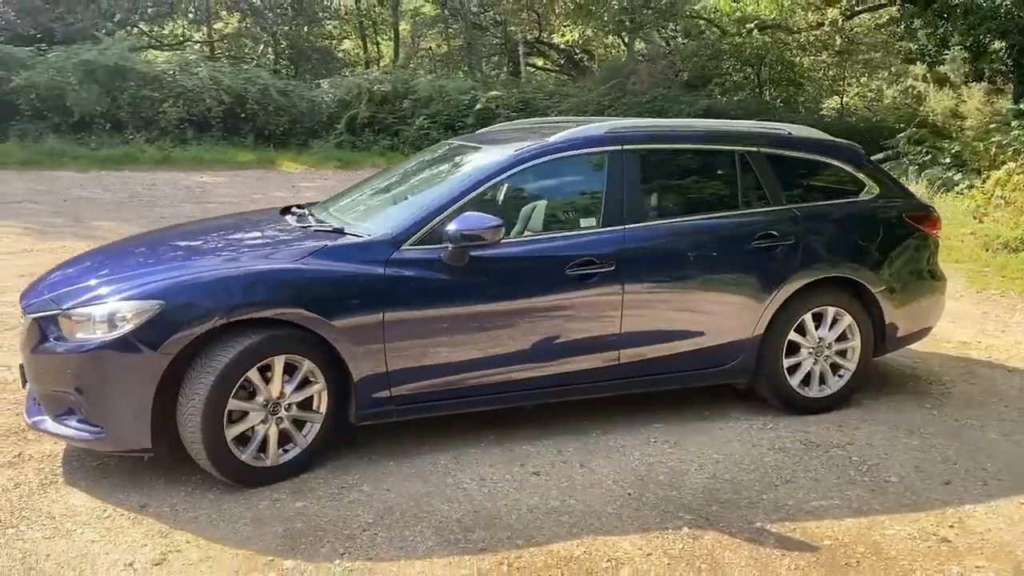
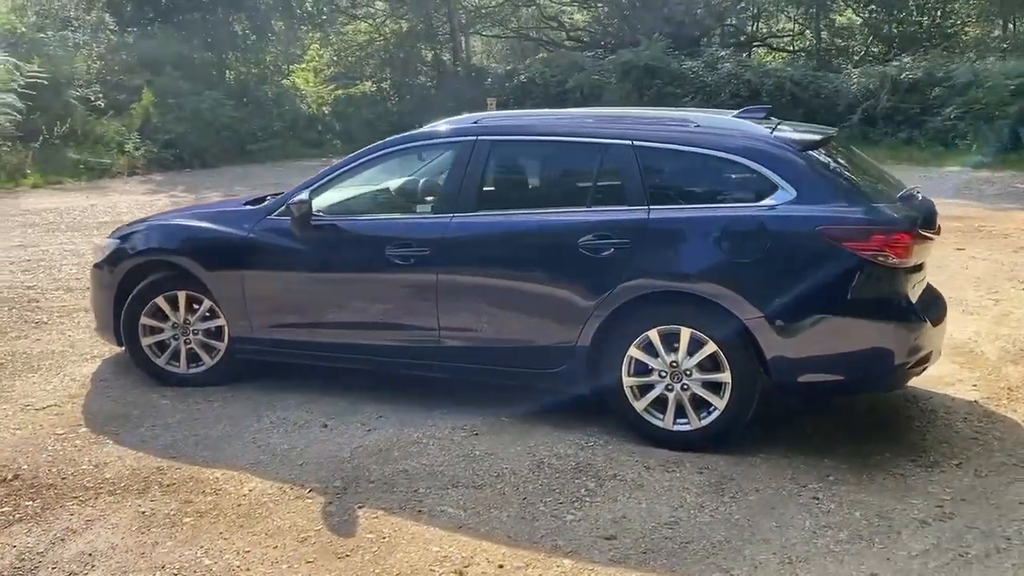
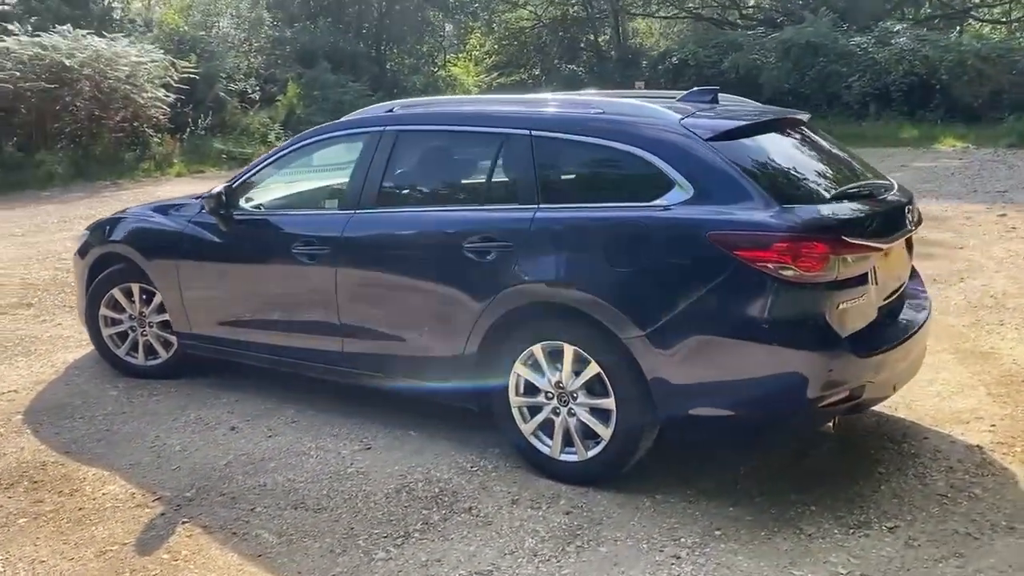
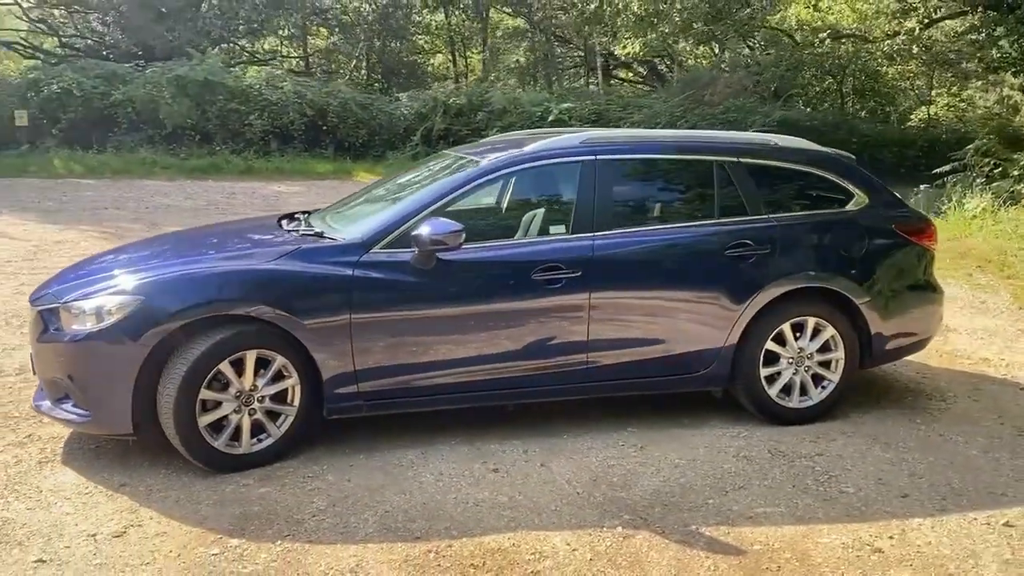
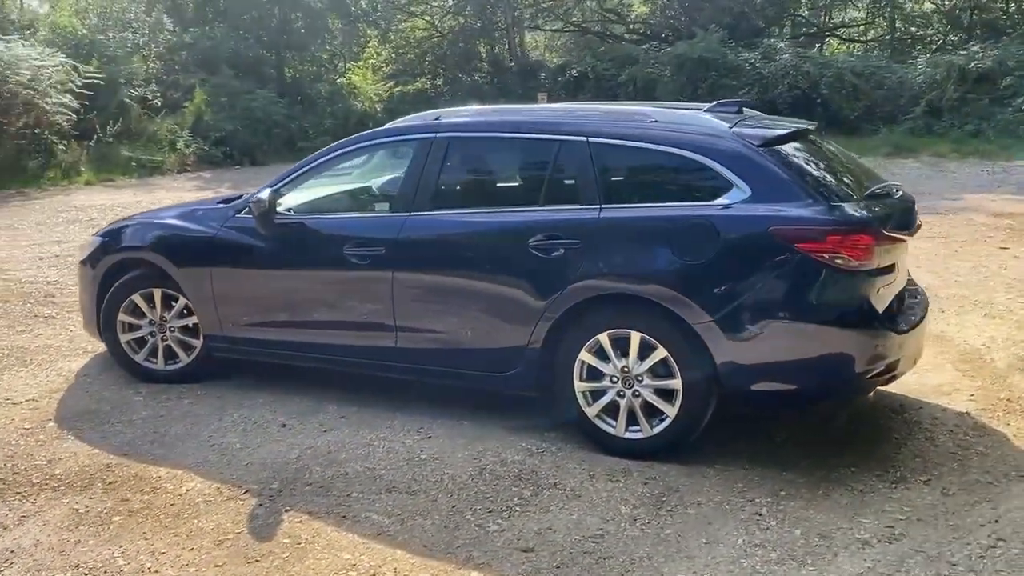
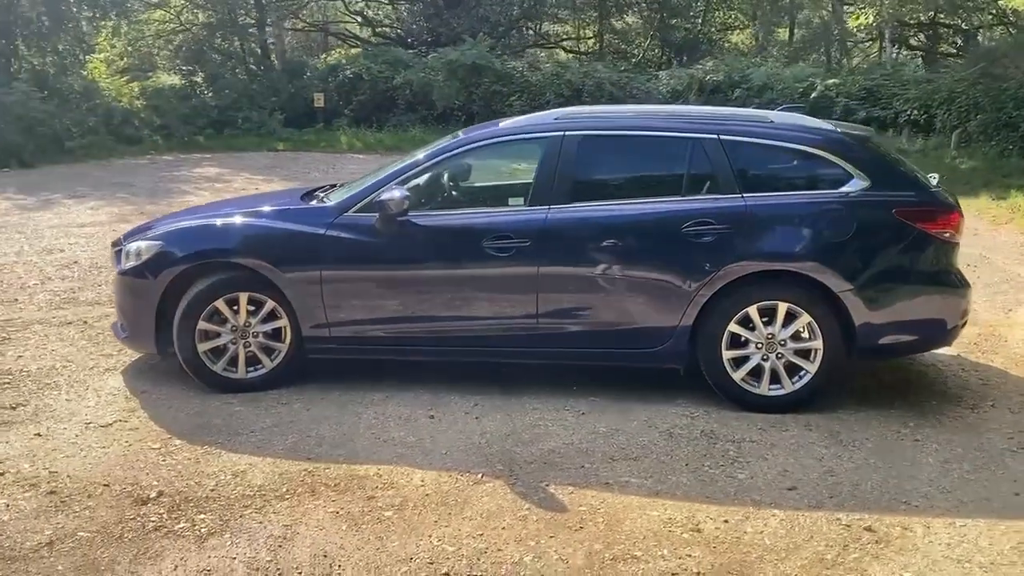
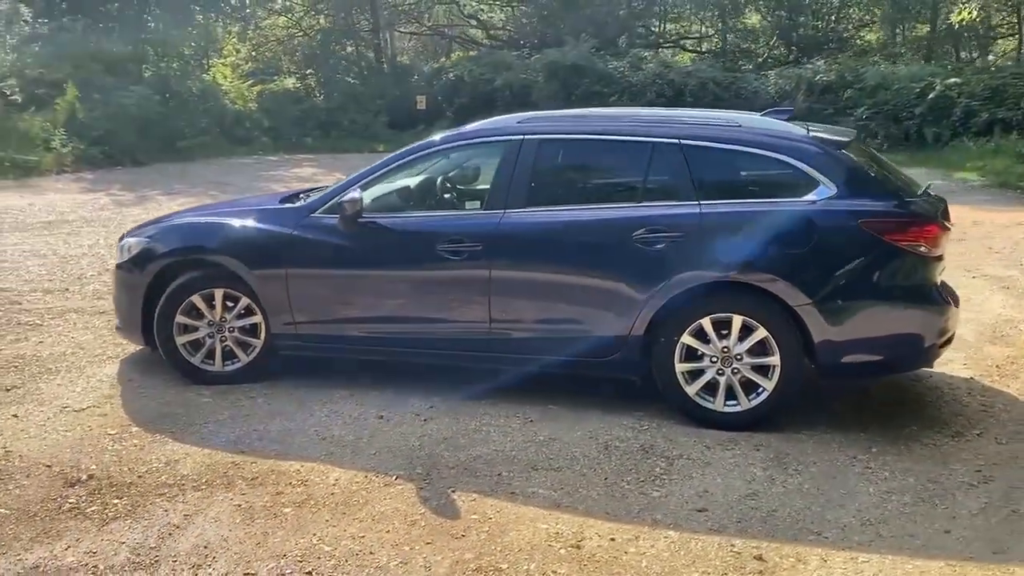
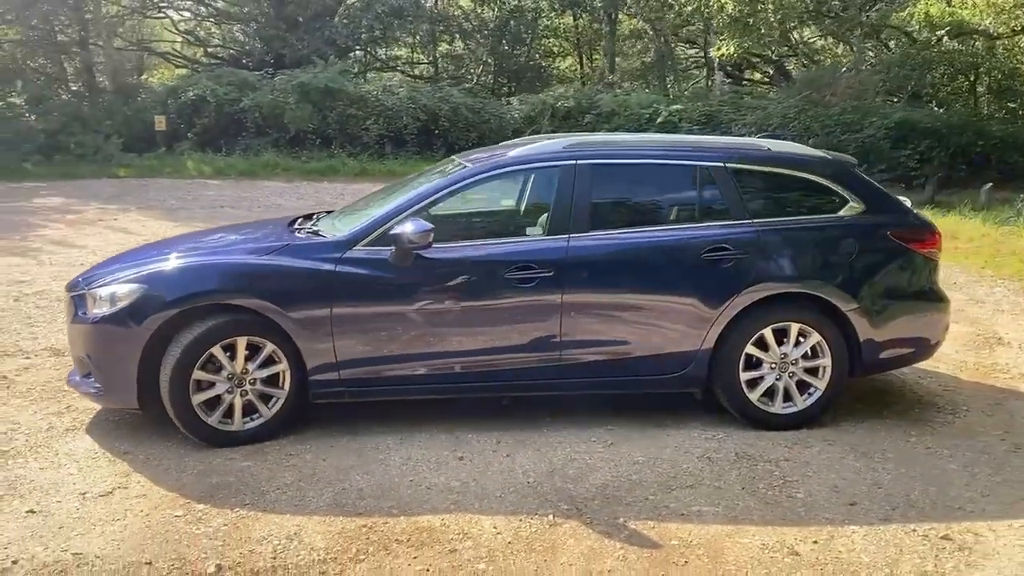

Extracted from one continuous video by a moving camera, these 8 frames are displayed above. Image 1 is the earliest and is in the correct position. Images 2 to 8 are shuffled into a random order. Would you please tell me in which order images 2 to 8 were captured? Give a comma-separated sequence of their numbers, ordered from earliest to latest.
4, 8, 6, 7, 2, 5, 3
